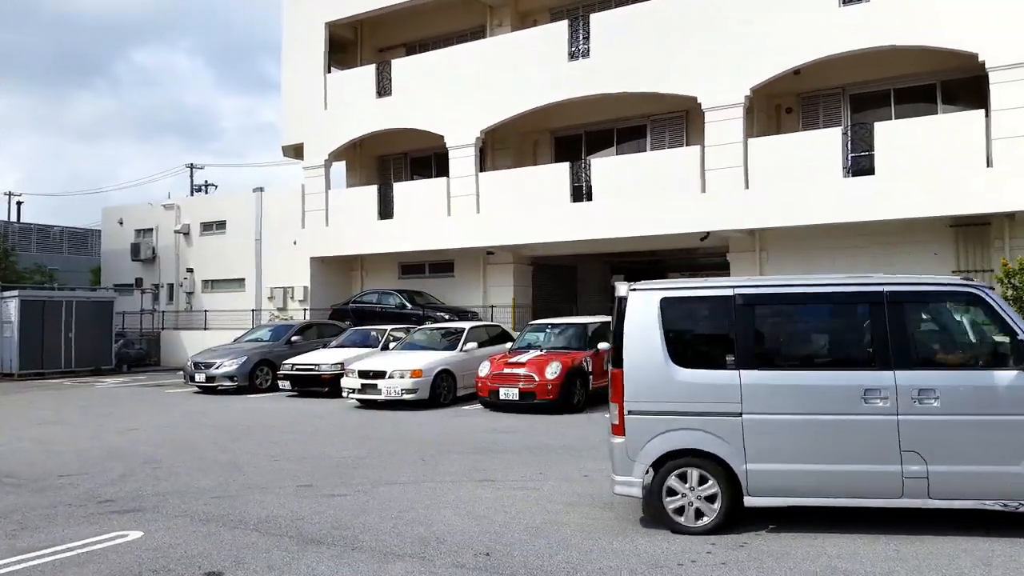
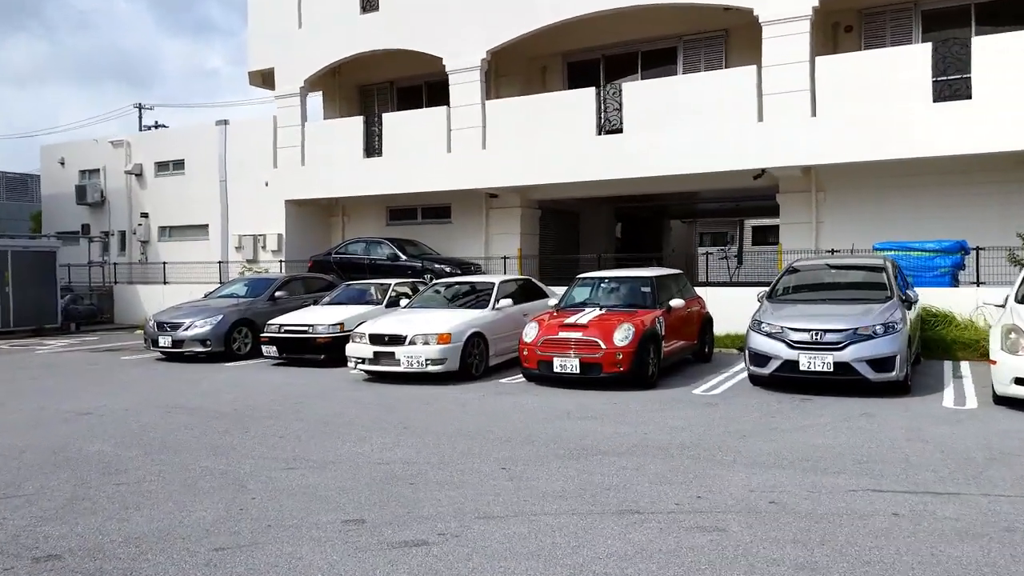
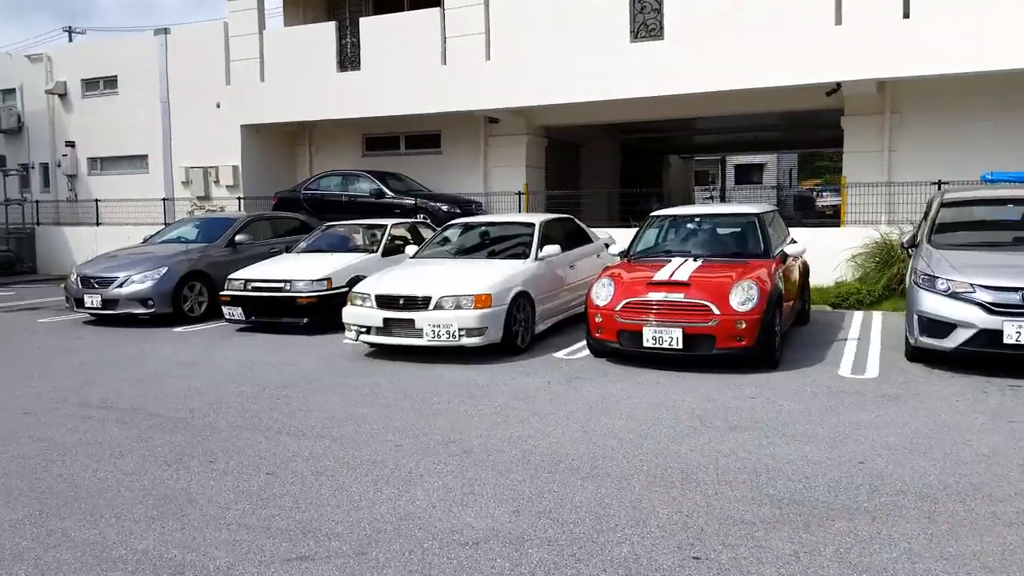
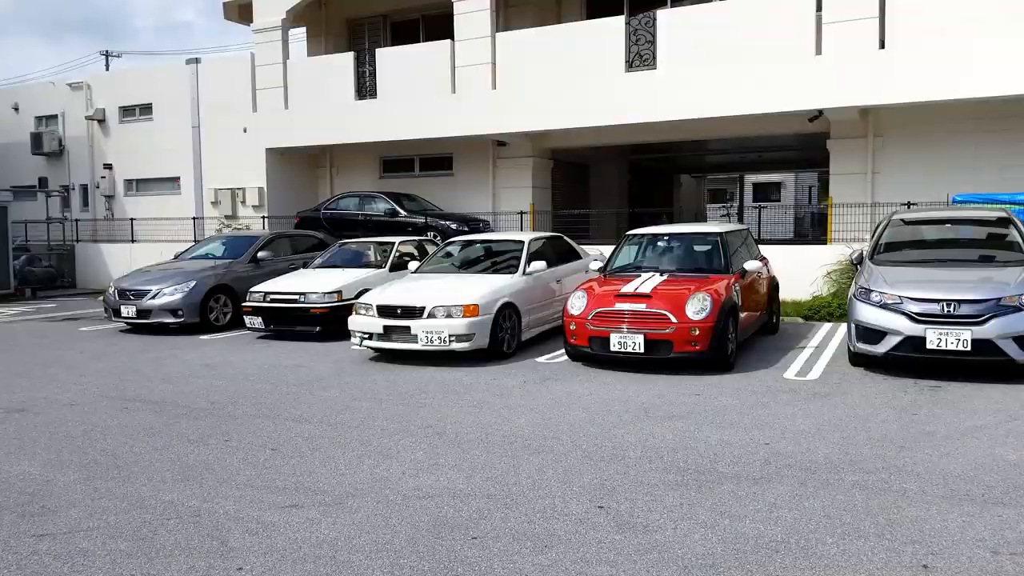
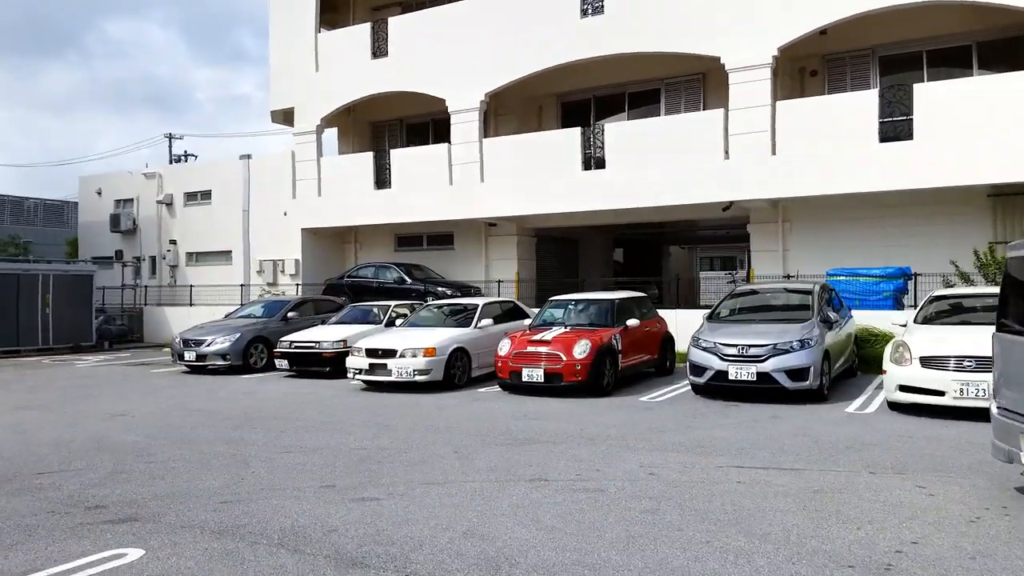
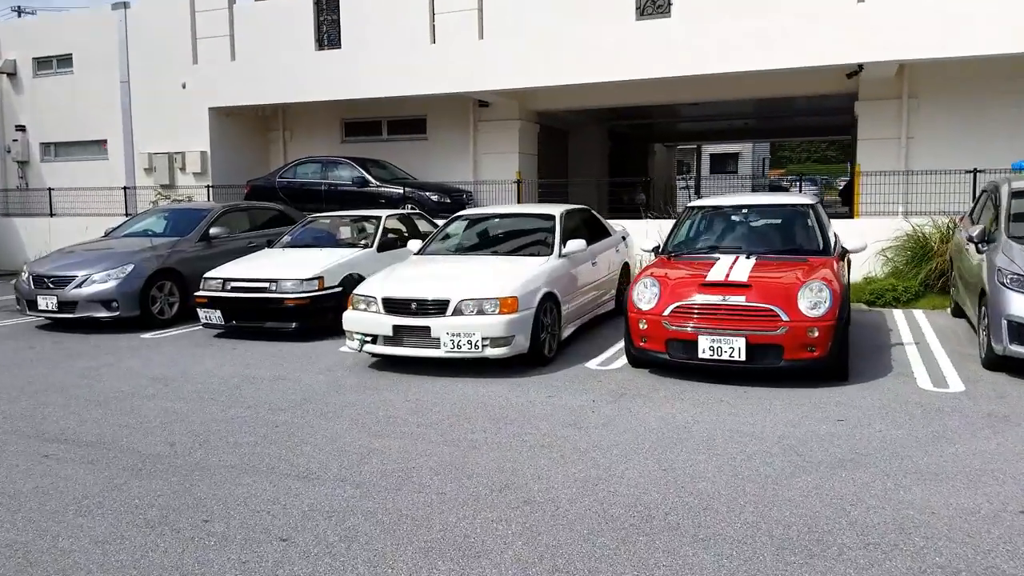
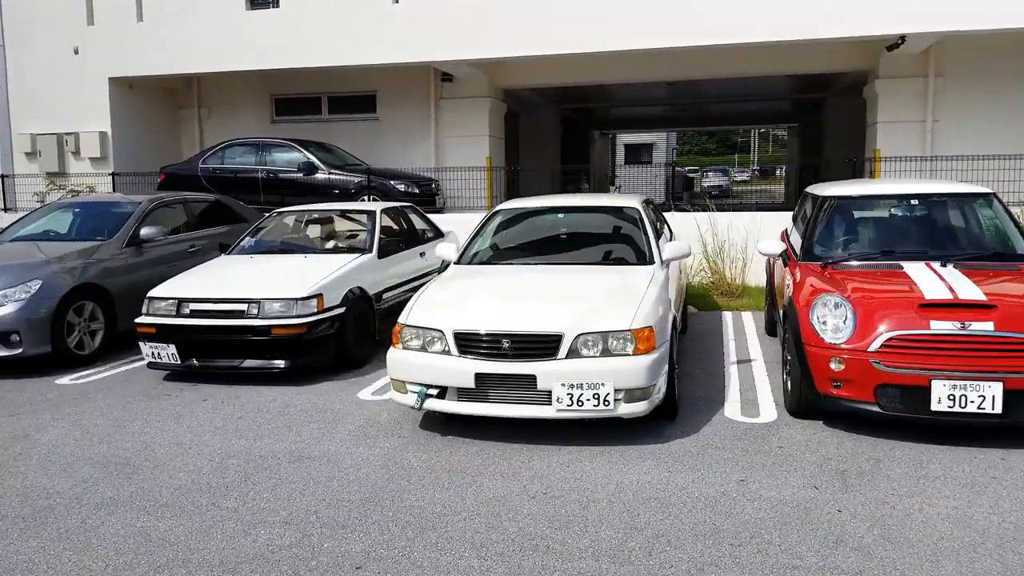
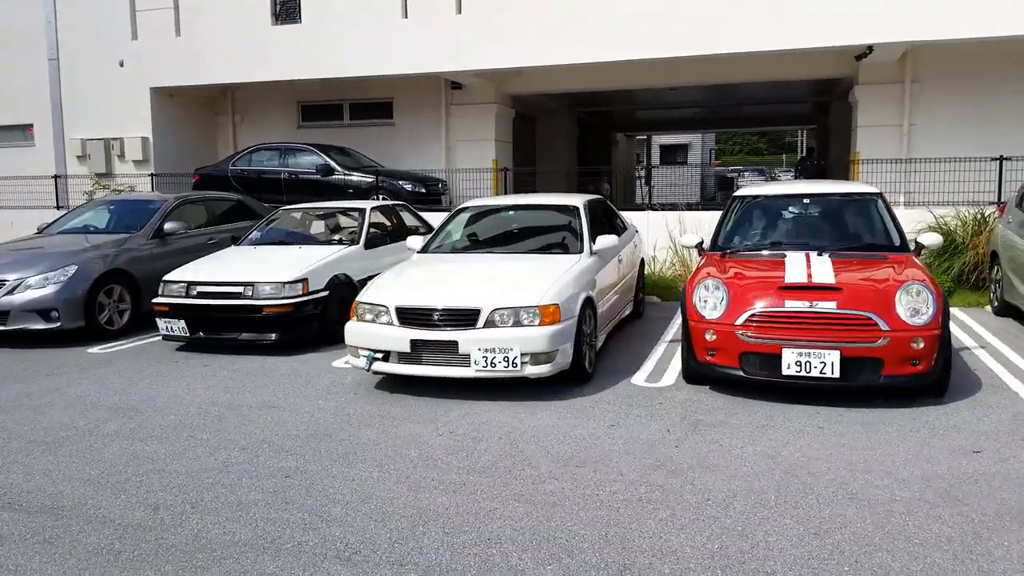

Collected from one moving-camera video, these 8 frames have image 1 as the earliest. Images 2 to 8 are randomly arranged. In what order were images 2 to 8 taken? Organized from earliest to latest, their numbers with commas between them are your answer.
5, 2, 4, 3, 6, 8, 7
